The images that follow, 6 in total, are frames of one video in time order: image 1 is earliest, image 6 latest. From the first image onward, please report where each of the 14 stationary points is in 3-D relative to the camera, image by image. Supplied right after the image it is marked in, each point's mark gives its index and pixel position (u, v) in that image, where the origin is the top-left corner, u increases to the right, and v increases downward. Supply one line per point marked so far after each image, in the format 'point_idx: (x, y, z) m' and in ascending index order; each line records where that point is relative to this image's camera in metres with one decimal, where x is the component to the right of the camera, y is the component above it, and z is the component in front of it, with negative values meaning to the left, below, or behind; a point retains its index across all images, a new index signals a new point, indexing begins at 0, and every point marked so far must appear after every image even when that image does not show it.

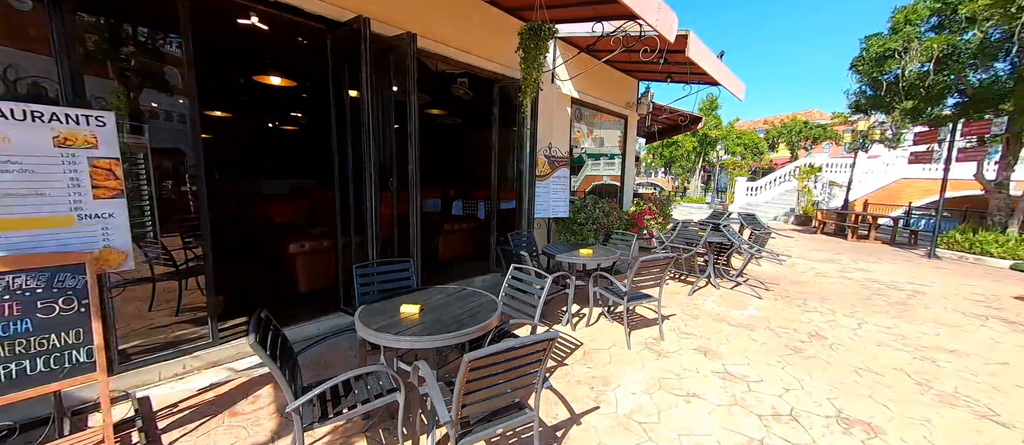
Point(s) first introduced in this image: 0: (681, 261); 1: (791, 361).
0: (+2.6, -0.6, +5.3) m
1: (+2.5, -1.2, +3.1) m
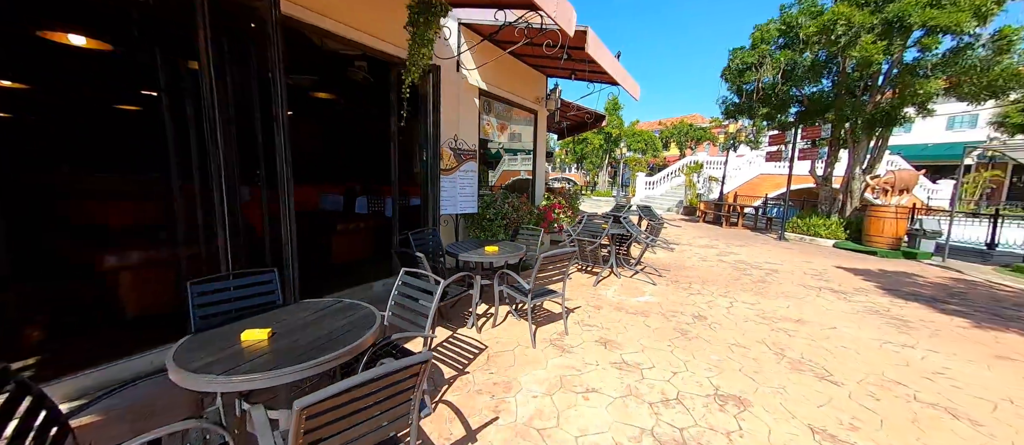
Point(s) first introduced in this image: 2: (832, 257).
0: (+1.2, -0.5, +5.5) m
1: (+1.6, -1.2, +3.3) m
2: (+6.6, -0.7, +7.2) m
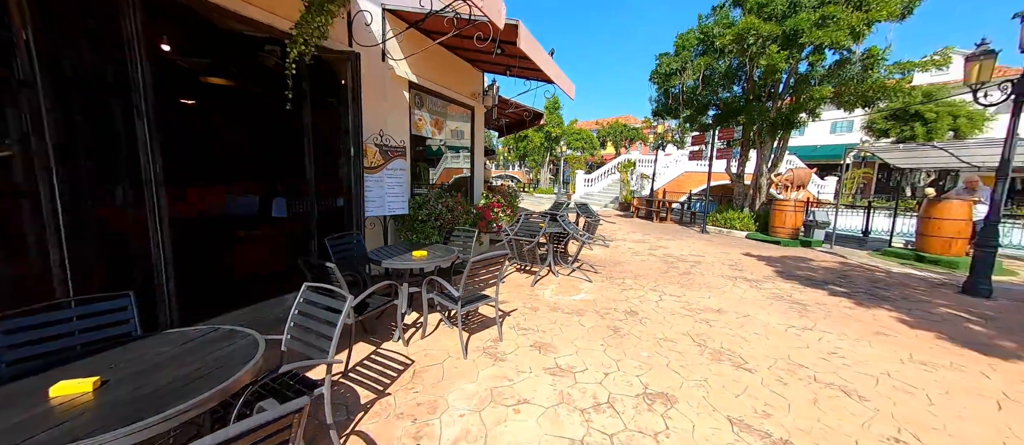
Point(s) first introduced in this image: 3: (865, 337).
0: (+0.2, -0.5, +5.4) m
1: (+1.0, -1.1, +3.3) m
2: (+5.3, -0.6, +7.9) m
3: (+3.6, -1.2, +3.5) m
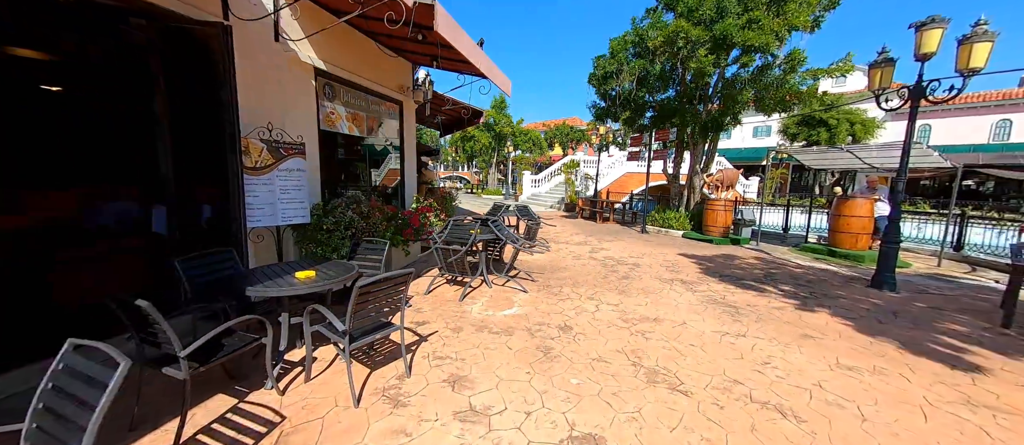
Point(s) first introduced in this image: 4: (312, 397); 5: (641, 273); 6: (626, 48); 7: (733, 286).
0: (-0.8, -0.6, +4.8) m
1: (+0.2, -1.2, +2.9) m
2: (+3.9, -0.6, +8.0) m
3: (+2.8, -1.2, +3.4) m
4: (-1.4, -1.3, +2.5) m
5: (+2.2, -0.8, +5.7) m
6: (+3.2, +4.9, +9.6) m
7: (+3.3, -0.9, +5.1) m
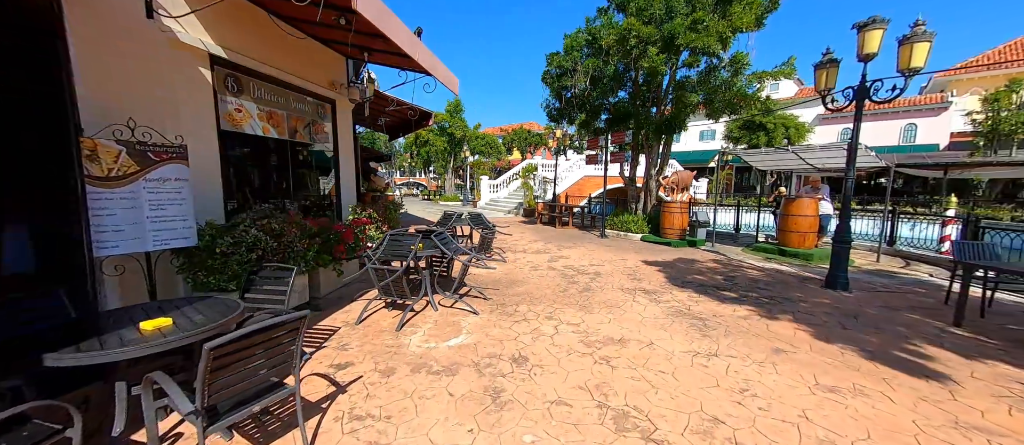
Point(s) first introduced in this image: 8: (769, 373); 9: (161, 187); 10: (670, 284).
0: (-1.5, -0.7, +4.1) m
1: (-0.2, -1.3, +2.3) m
2: (+2.9, -0.7, +7.8) m
3: (+2.3, -1.2, +3.1) m
4: (-1.8, -1.4, +1.7) m
5: (+1.4, -1.0, +5.4) m
6: (+1.8, +4.8, +9.4) m
7: (+2.6, -1.0, +4.8) m
8: (+2.1, -1.3, +2.9) m
9: (-3.2, +0.3, +3.2) m
10: (+2.4, -0.9, +5.3) m
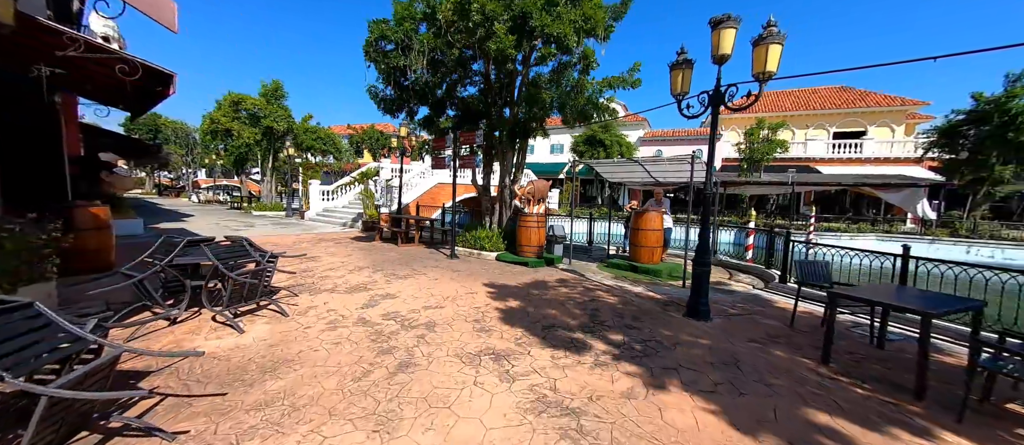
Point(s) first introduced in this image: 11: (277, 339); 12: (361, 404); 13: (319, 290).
0: (-3.0, -1.1, +1.3) m
1: (-1.1, -1.6, 0.0) m
2: (-0.3, -1.0, +6.3) m
3: (+0.9, -1.5, +1.7) m
4: (-2.4, -1.7, -1.1) m
5: (-0.8, -1.3, +3.5) m
6: (-2.1, +4.4, +7.5) m
7: (+0.5, -1.3, +3.4) m
8: (+0.8, -1.5, +1.4) m
9: (-4.3, 0.0, -0.2) m
10: (+0.2, -1.2, +3.8) m
11: (-2.4, -1.2, +3.6) m
12: (-1.1, -1.3, +2.6) m
13: (-3.0, -1.0, +5.4) m
